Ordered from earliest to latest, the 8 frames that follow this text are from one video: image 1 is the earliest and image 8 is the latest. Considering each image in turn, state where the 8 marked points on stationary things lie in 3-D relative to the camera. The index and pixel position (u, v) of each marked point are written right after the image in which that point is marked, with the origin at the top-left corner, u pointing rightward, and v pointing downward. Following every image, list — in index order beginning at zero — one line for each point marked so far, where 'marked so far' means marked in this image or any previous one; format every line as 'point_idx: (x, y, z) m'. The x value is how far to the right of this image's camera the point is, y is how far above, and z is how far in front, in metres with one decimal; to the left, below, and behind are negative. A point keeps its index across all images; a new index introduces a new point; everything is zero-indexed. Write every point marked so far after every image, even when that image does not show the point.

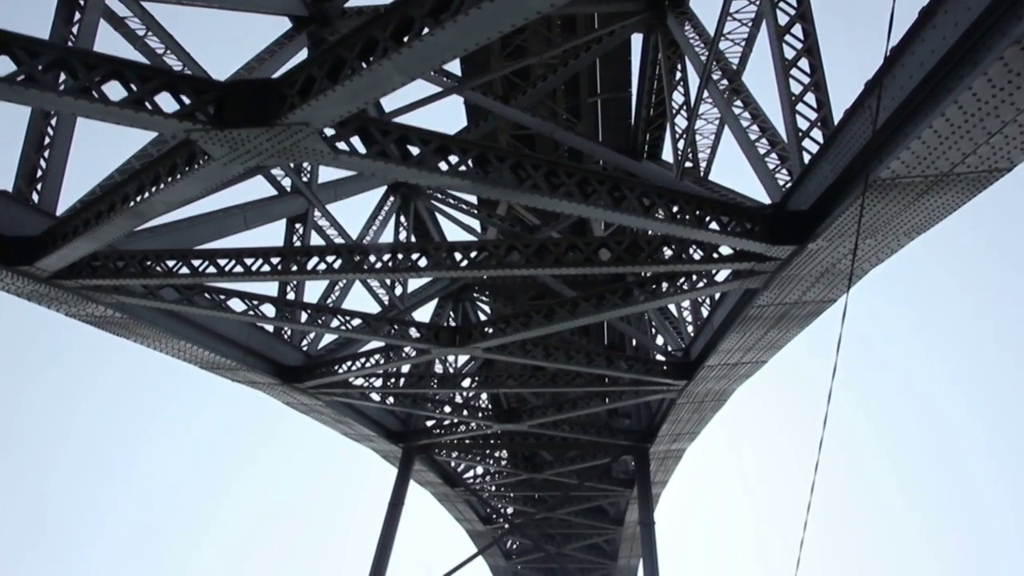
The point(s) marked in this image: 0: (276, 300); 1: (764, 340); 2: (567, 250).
0: (-2.5, -0.1, +8.6) m
1: (+2.7, -0.6, +9.0) m
2: (+0.5, +0.3, +6.9) m
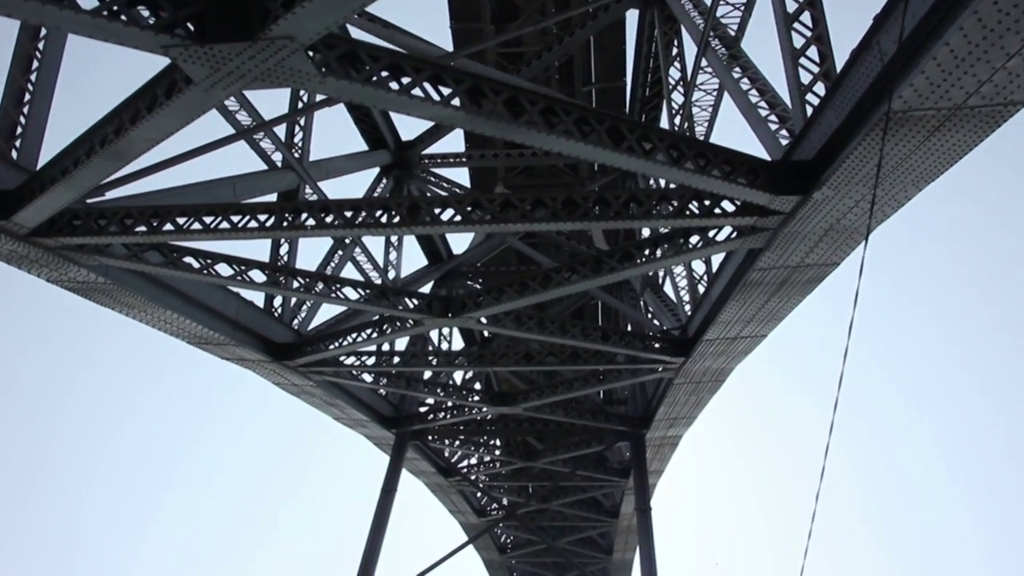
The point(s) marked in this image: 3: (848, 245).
0: (-2.5, +0.2, +8.4) m
1: (+2.7, -0.2, +8.8) m
2: (+0.4, +0.7, +6.6) m
3: (+2.9, +0.4, +7.0) m
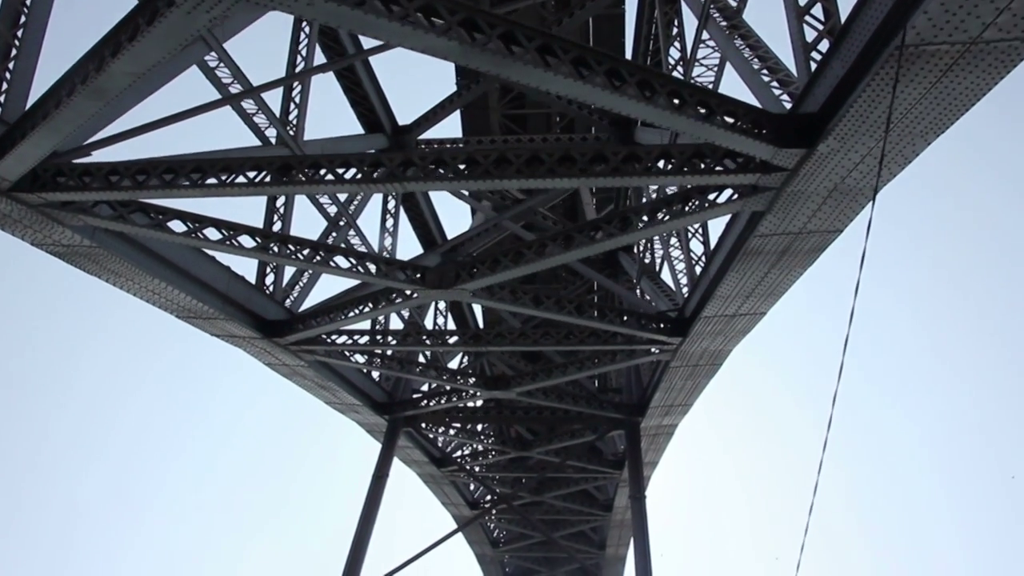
0: (-2.6, +0.6, +8.2) m
1: (+2.6, 0.0, +8.6) m
2: (+0.4, +1.0, +6.5) m
3: (+2.8, +0.7, +6.9) m
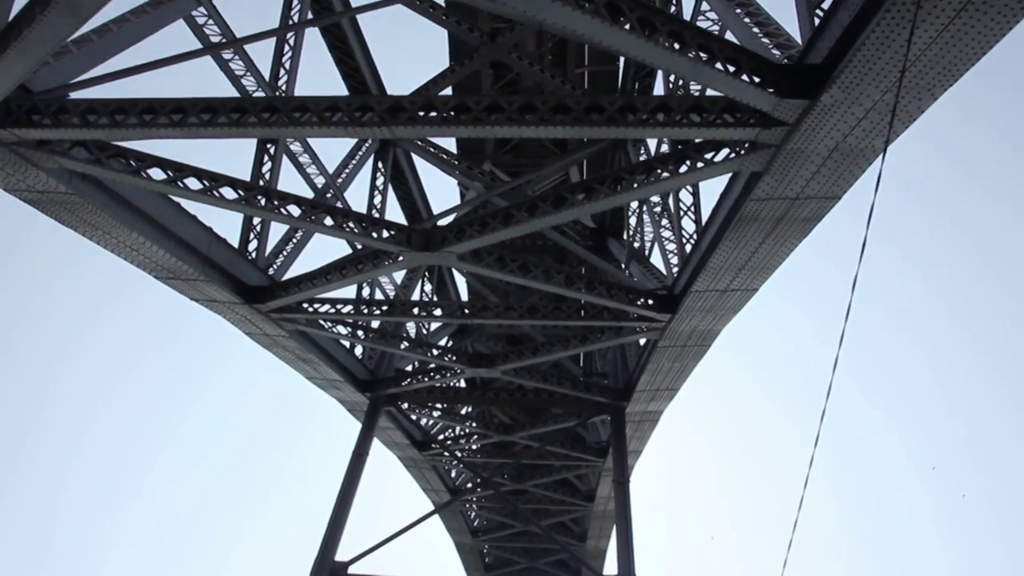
0: (-2.6, +1.0, +8.0) m
1: (+2.5, +0.3, +8.5) m
2: (+0.3, +1.3, +6.3) m
3: (+2.8, +0.9, +6.7) m
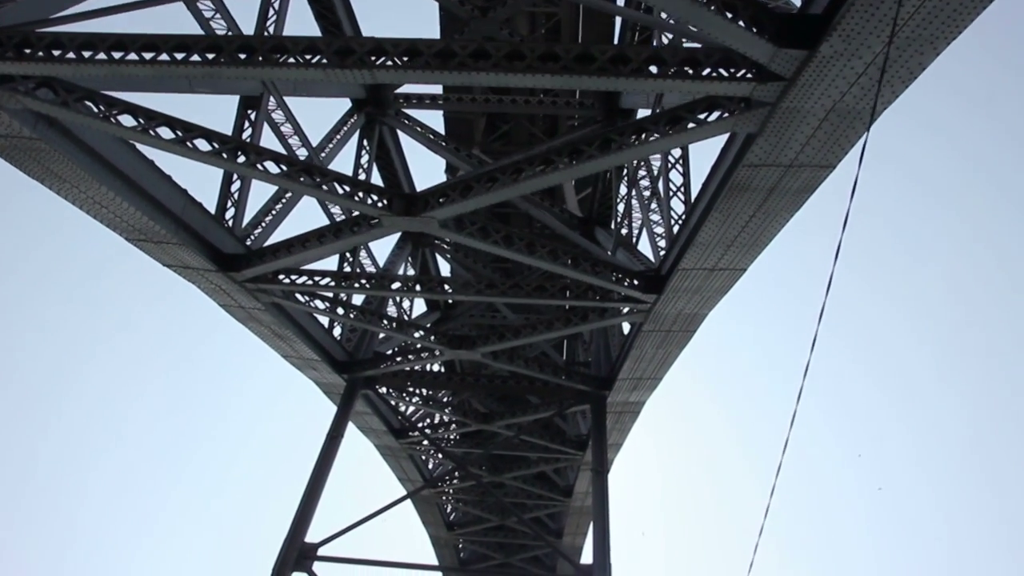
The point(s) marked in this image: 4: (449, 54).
0: (-2.8, +1.4, +7.7) m
1: (+2.4, +0.6, +8.3) m
2: (+0.2, +1.7, +6.0) m
3: (+2.6, +1.2, +6.5) m
4: (-0.5, +1.7, +6.1) m
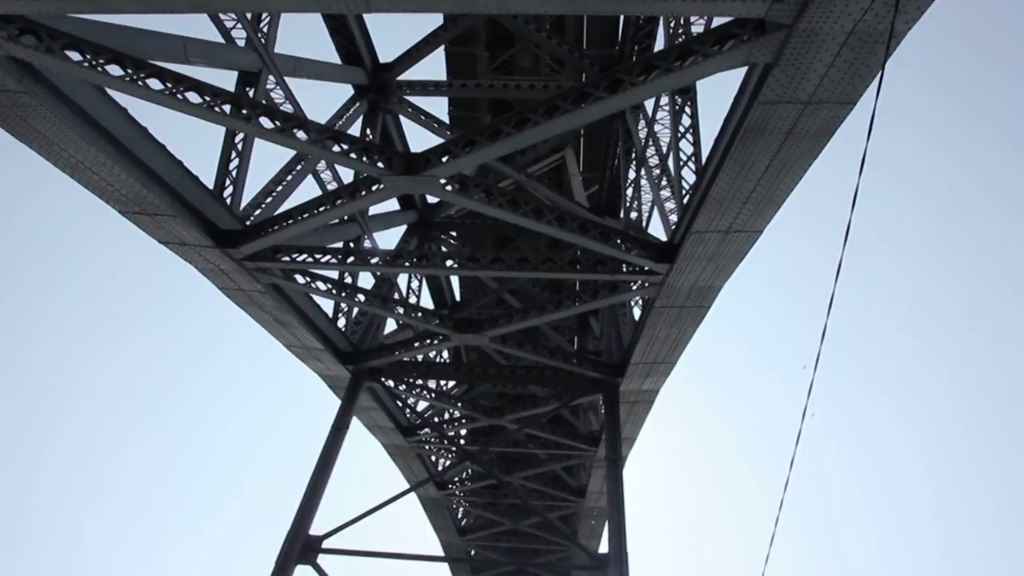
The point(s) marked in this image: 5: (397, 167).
0: (-2.7, +1.8, +7.4) m
1: (+2.4, +1.0, +7.9) m
2: (+0.2, +2.1, +5.7) m
3: (+2.7, +1.6, +6.2) m
4: (-0.5, +2.1, +5.8) m
5: (-1.1, +1.2, +8.2) m
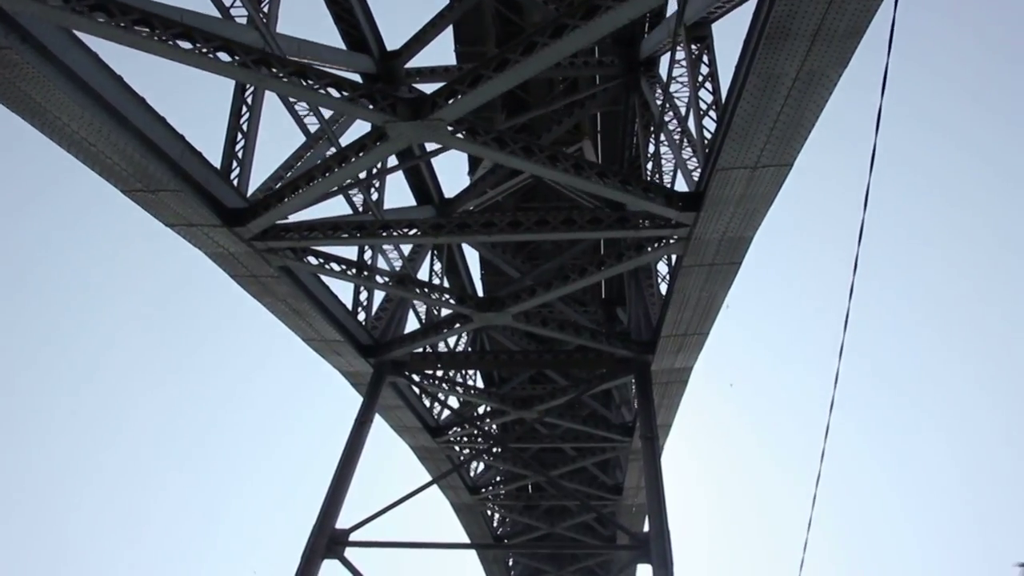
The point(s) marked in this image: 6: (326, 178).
0: (-2.7, +2.1, +7.1) m
1: (+2.5, +1.6, +7.4) m
2: (+0.2, +2.7, +5.3) m
3: (+2.7, +2.4, +5.7) m
4: (-0.5, +2.7, +5.4) m
5: (-1.0, +1.6, +7.8) m
6: (-2.0, +1.2, +8.7) m
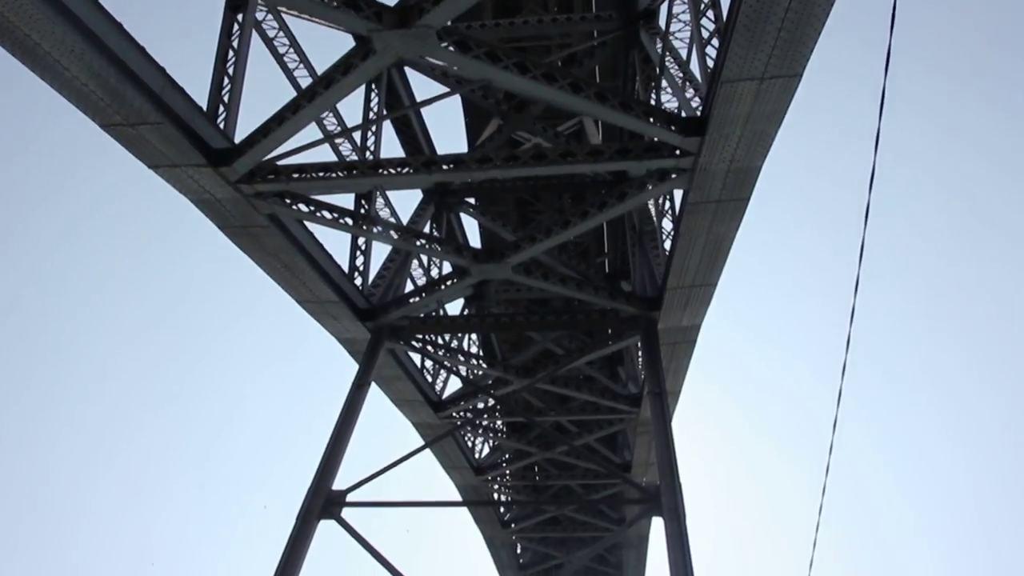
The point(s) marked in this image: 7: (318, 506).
0: (-2.8, +2.8, +6.7) m
1: (+2.4, +2.4, +7.0) m
2: (+0.1, +3.5, +4.9) m
3: (+2.6, +3.2, +5.3) m
4: (-0.6, +3.4, +5.0) m
5: (-1.1, +2.4, +7.4) m
6: (-2.0, +1.9, +8.3) m
7: (-2.5, -2.8, +10.8) m
